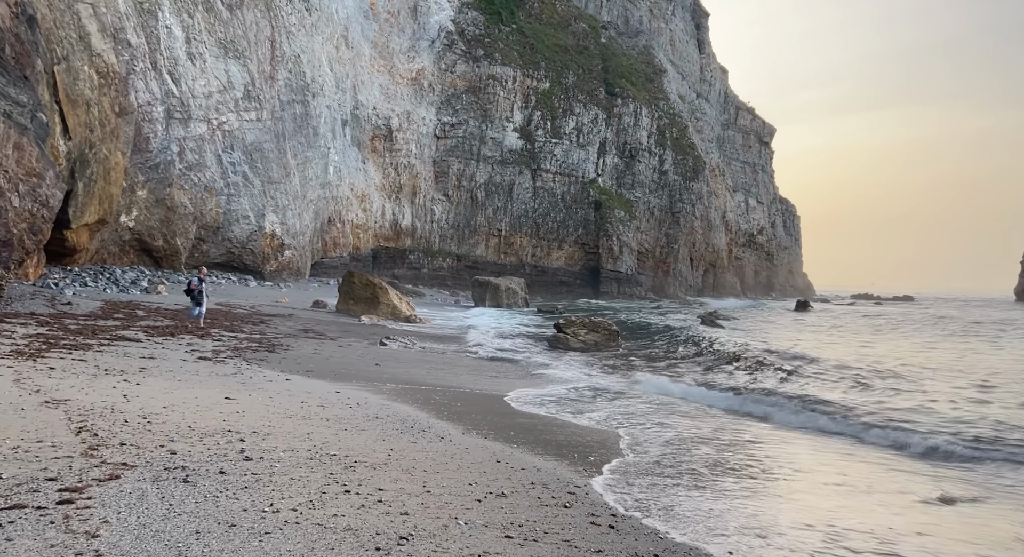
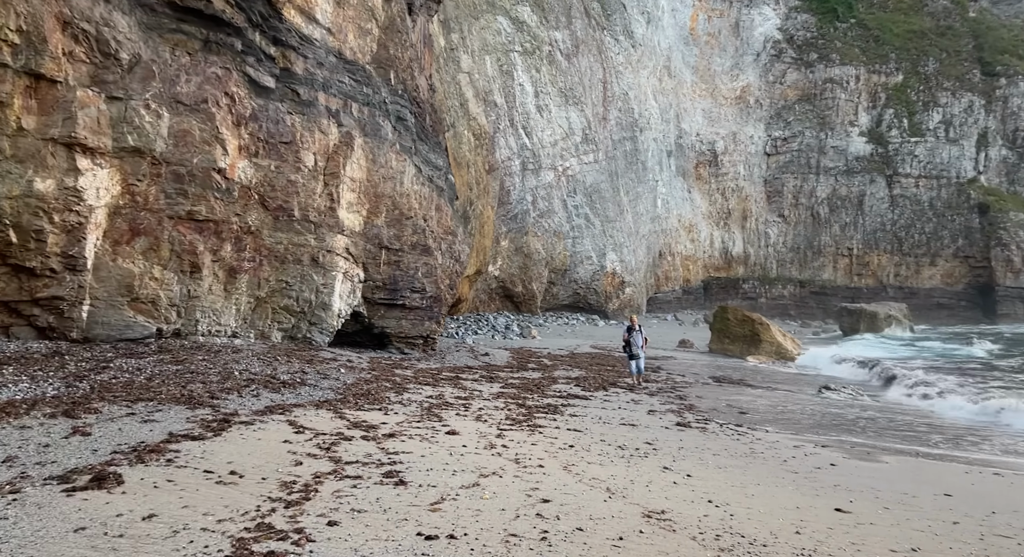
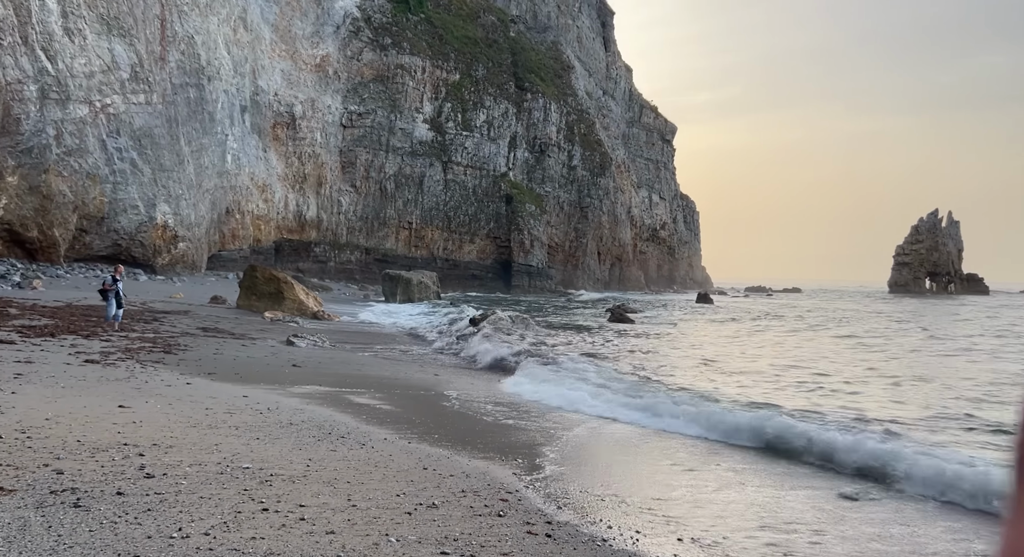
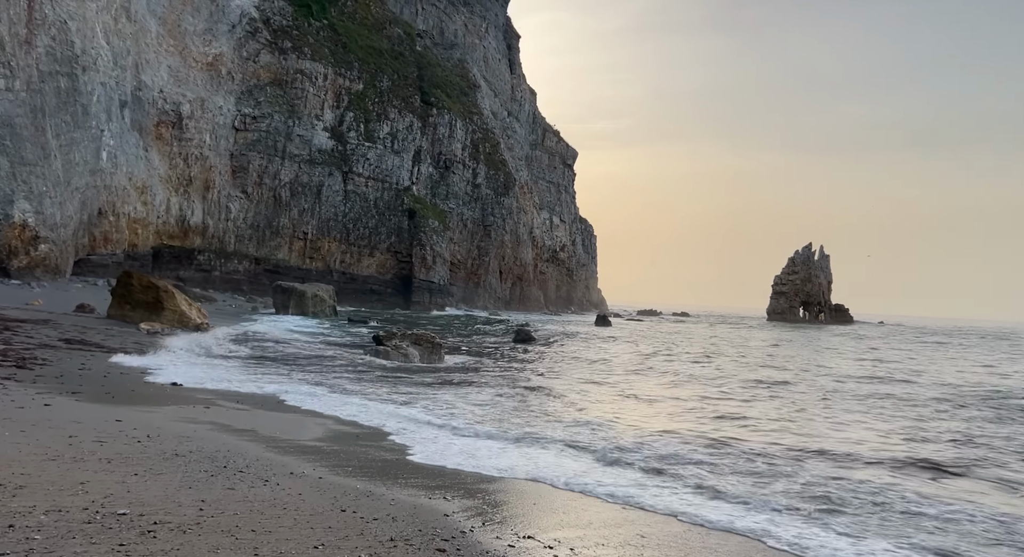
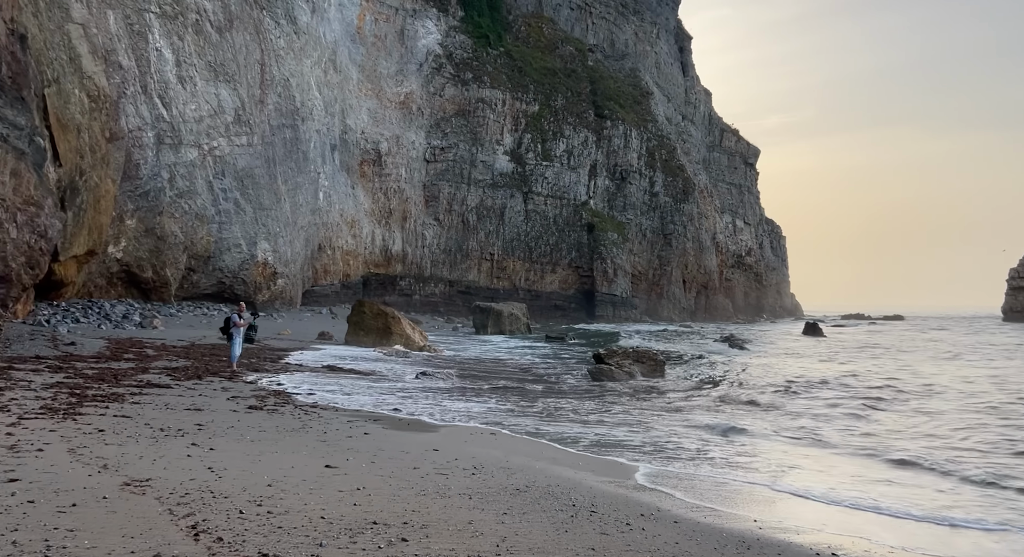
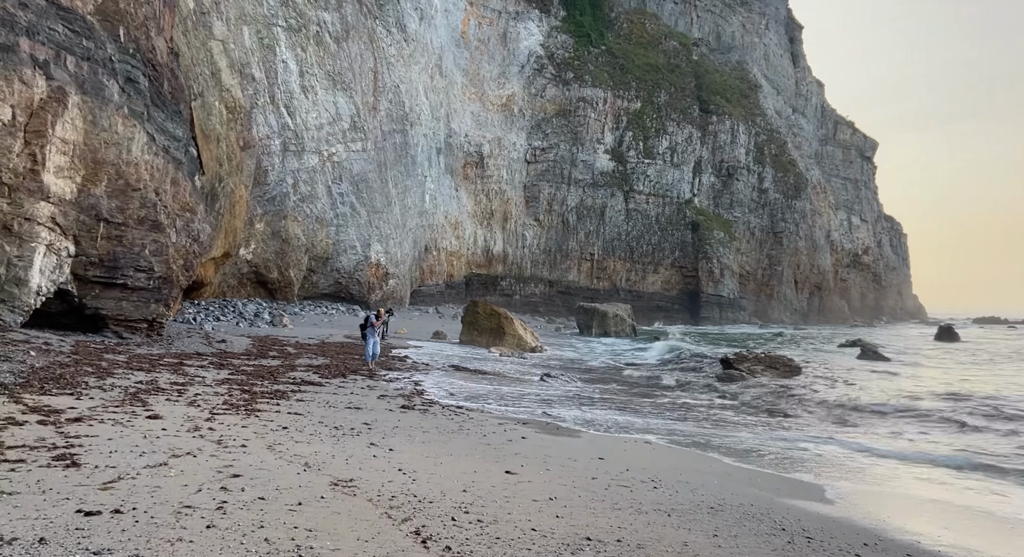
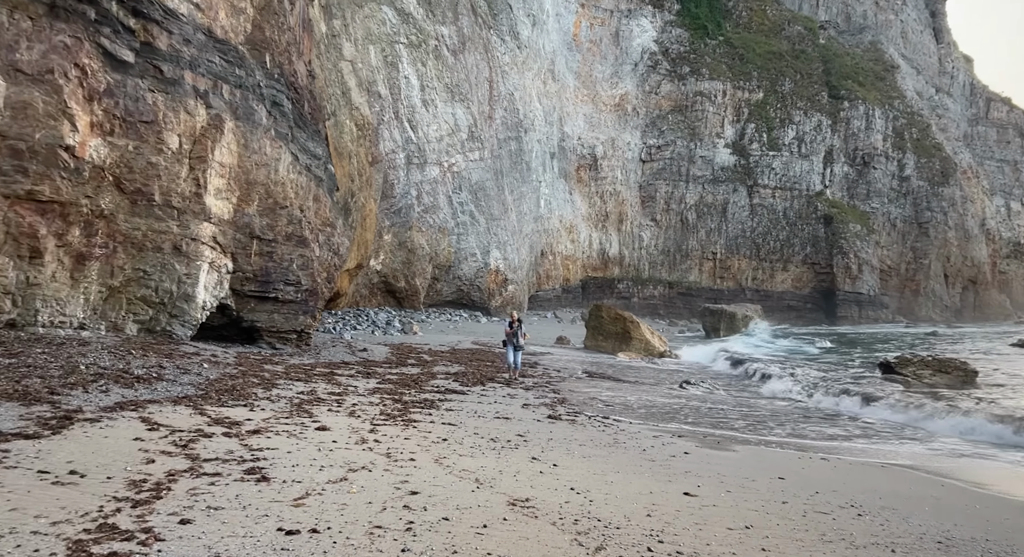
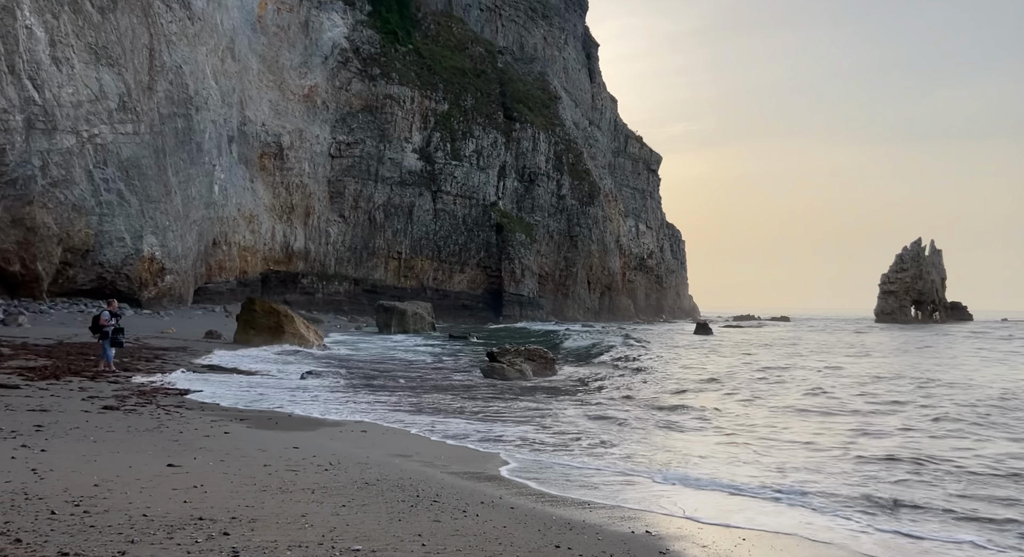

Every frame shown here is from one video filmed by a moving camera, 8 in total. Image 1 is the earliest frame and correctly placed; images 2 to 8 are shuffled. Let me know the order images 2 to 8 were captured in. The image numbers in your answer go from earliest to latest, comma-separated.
3, 4, 8, 5, 6, 7, 2
